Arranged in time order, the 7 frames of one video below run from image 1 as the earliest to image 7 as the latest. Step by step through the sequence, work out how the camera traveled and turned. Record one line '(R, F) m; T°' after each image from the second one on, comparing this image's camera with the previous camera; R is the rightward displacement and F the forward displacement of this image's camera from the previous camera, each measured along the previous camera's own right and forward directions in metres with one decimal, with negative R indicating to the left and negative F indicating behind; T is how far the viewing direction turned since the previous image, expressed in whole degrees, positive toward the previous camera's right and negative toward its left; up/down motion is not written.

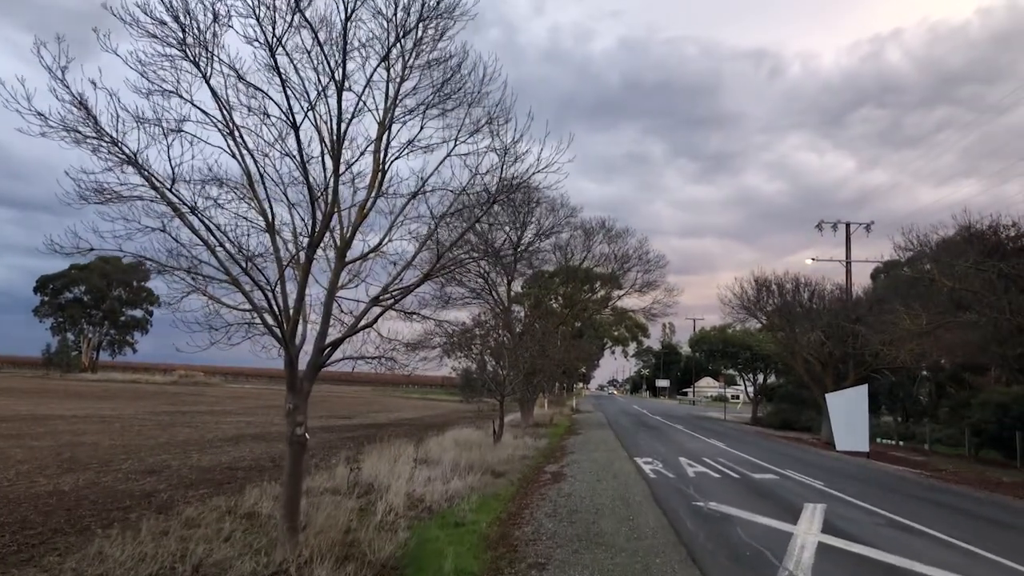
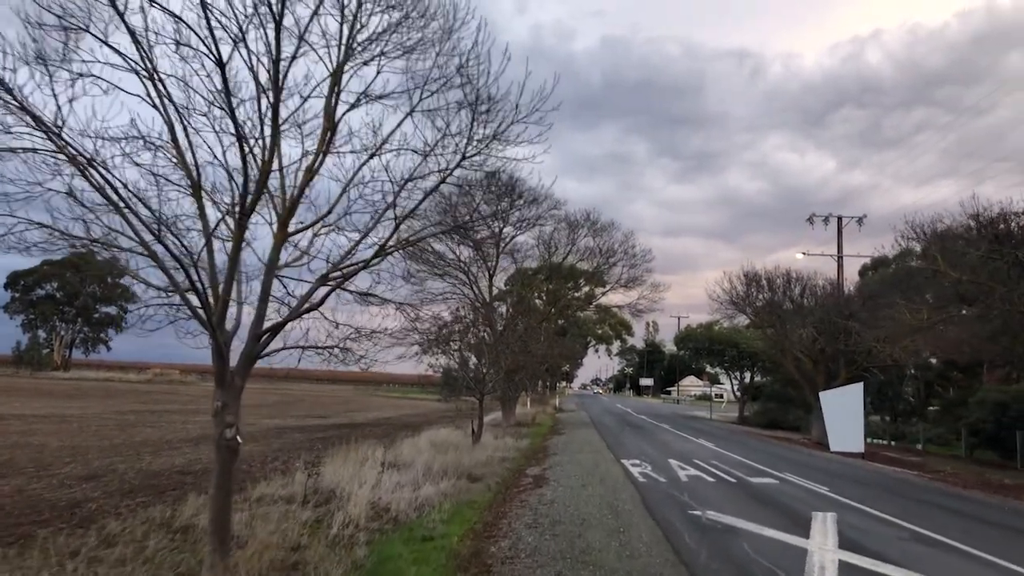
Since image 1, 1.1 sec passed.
(+0.1, +1.3) m; +1°
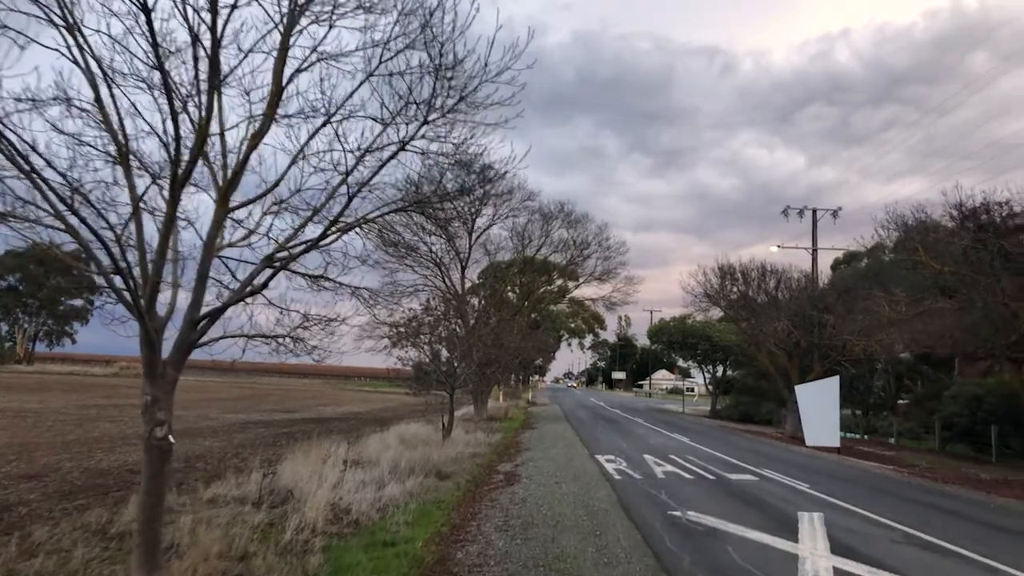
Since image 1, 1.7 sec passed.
(0.0, +0.7) m; +2°
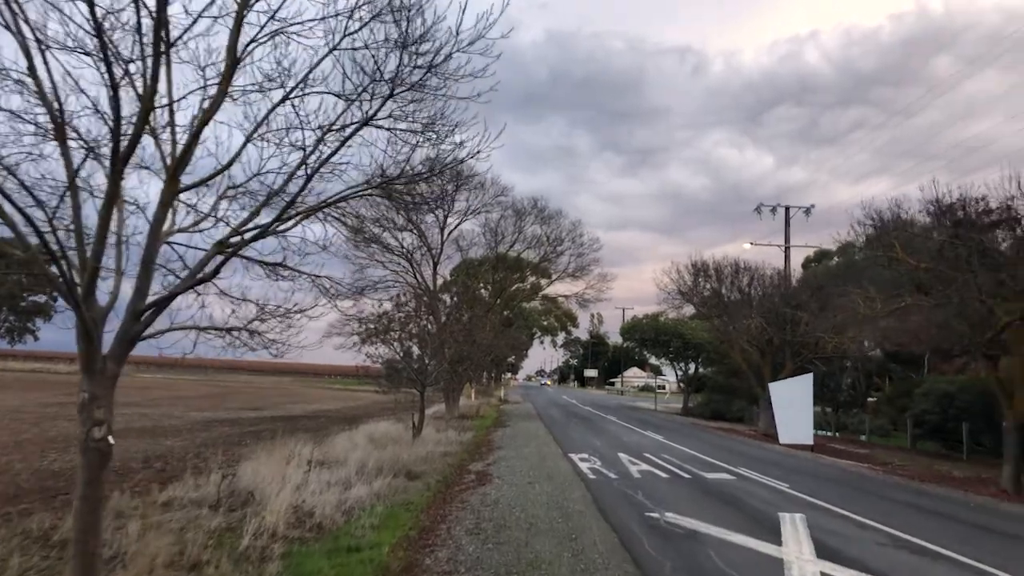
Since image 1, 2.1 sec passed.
(0.0, +0.4) m; +2°
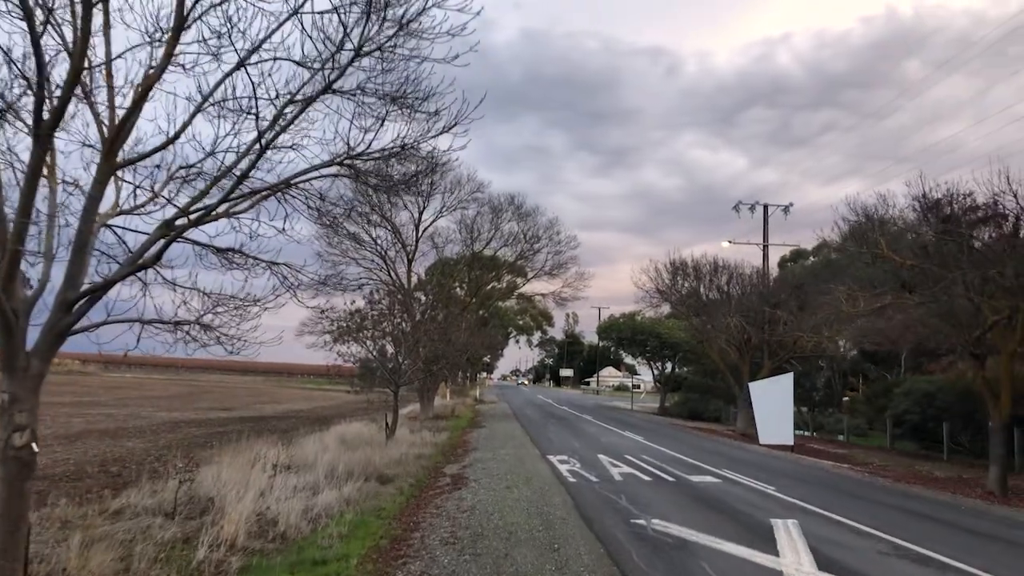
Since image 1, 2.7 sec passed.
(0.0, +0.6) m; +2°
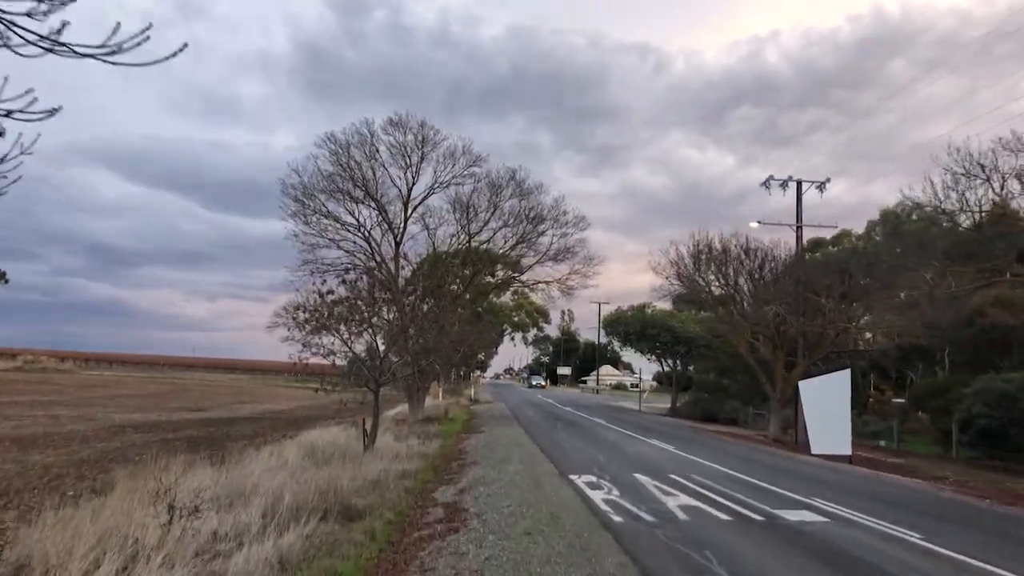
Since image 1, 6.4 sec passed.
(-0.3, +4.2) m; 0°
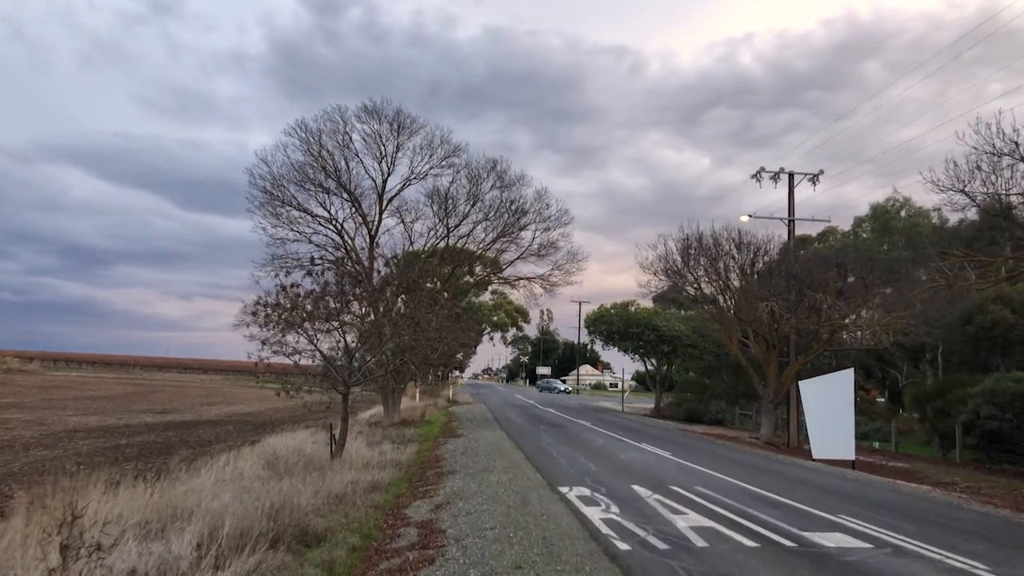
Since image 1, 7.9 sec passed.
(-0.1, +1.5) m; +1°
